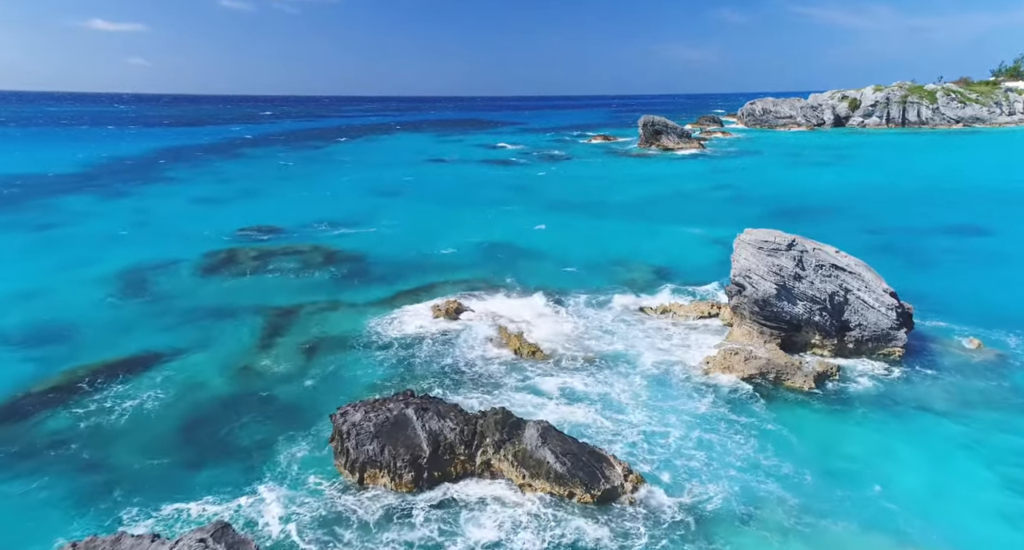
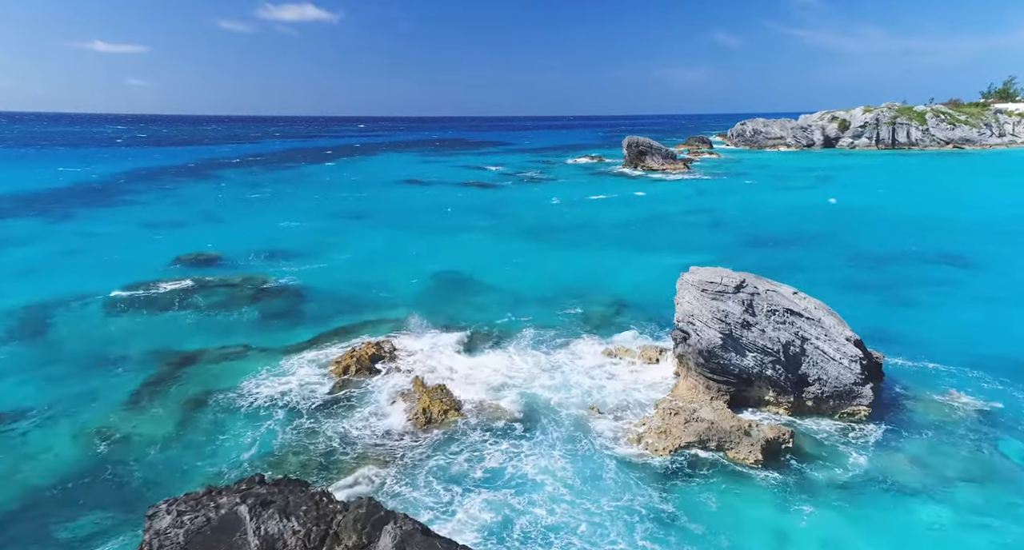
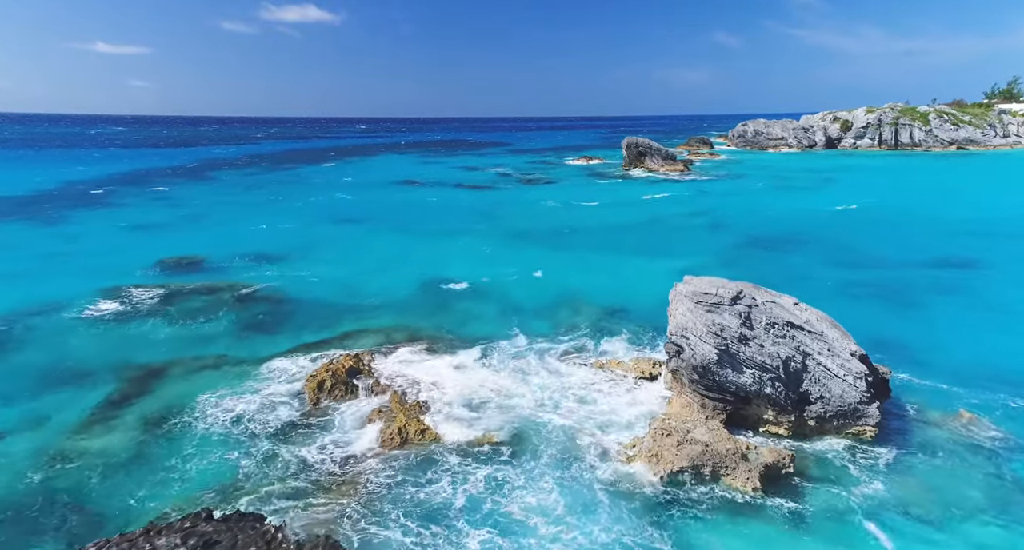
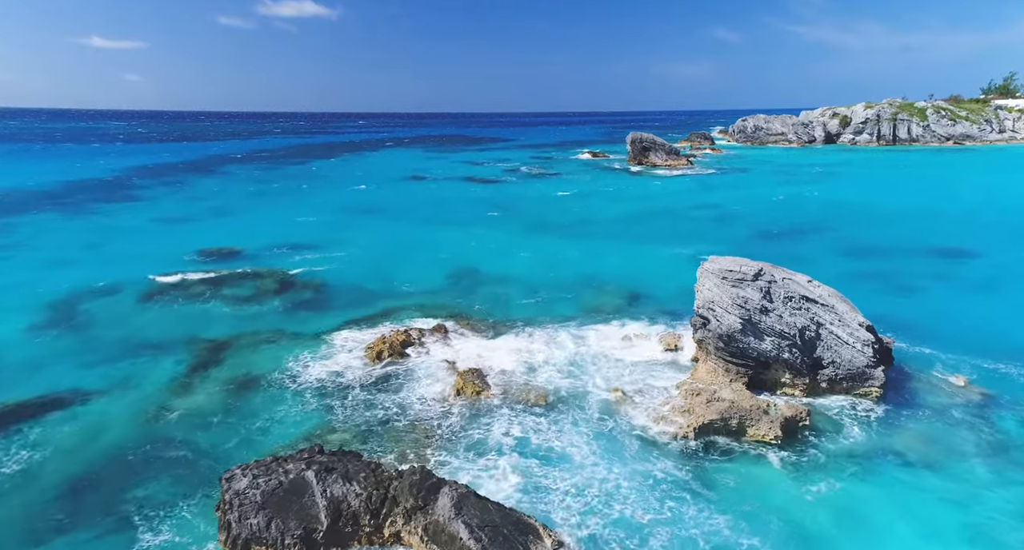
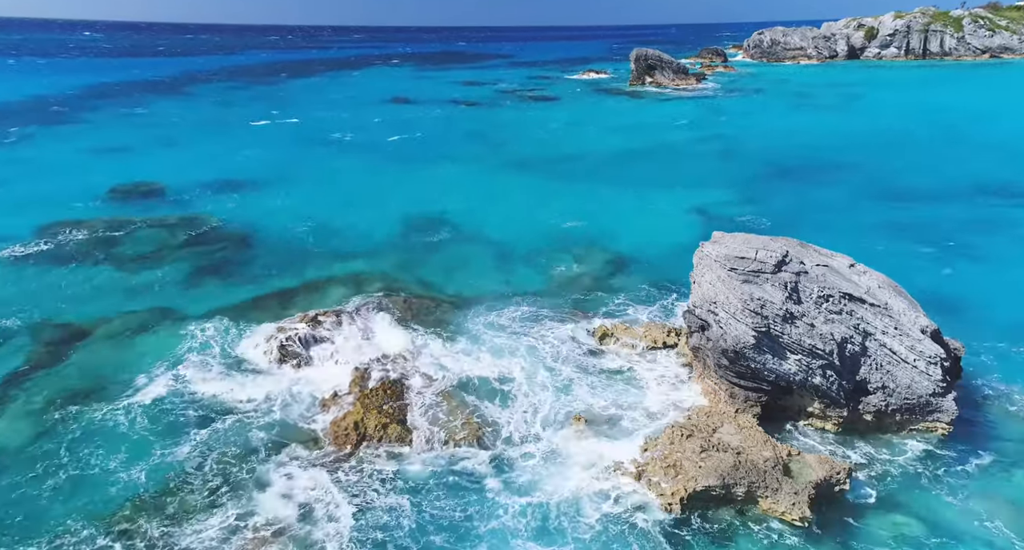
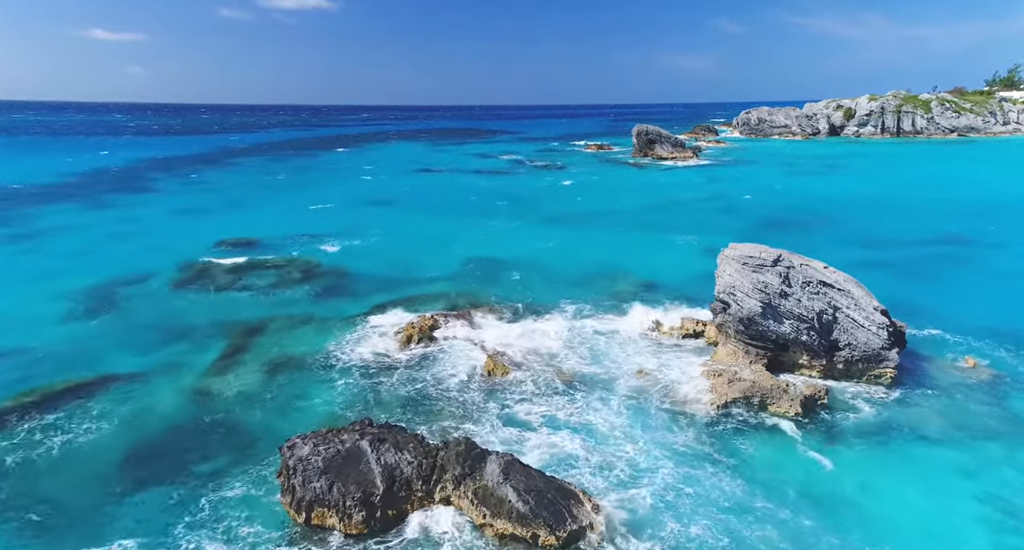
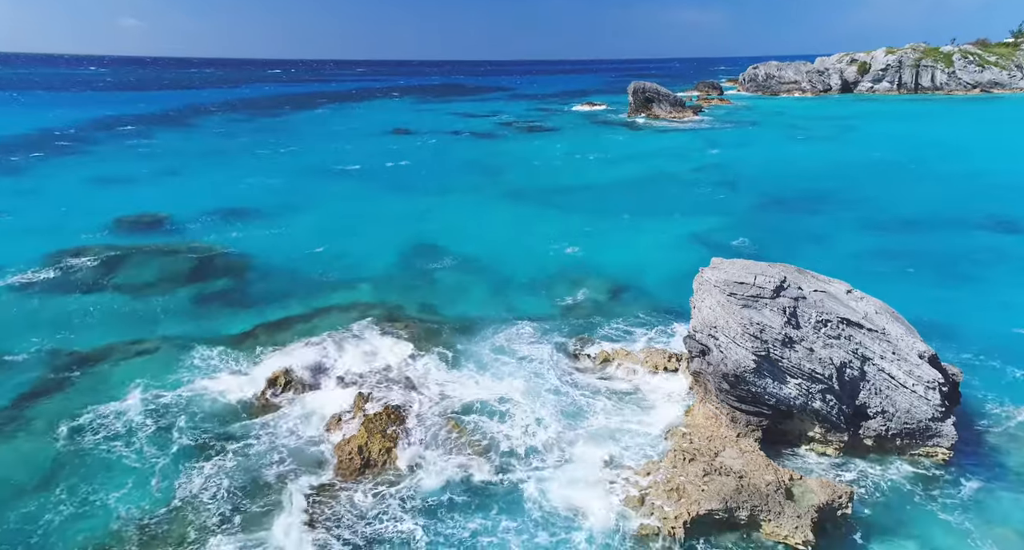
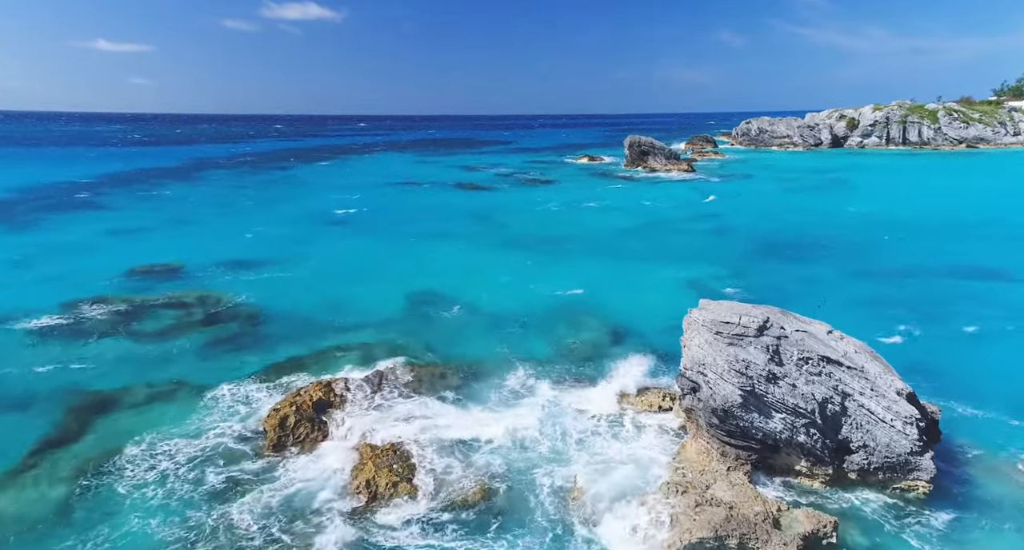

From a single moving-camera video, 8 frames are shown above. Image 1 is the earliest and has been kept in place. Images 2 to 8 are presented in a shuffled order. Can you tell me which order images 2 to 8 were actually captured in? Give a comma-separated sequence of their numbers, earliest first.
6, 4, 2, 3, 8, 7, 5
